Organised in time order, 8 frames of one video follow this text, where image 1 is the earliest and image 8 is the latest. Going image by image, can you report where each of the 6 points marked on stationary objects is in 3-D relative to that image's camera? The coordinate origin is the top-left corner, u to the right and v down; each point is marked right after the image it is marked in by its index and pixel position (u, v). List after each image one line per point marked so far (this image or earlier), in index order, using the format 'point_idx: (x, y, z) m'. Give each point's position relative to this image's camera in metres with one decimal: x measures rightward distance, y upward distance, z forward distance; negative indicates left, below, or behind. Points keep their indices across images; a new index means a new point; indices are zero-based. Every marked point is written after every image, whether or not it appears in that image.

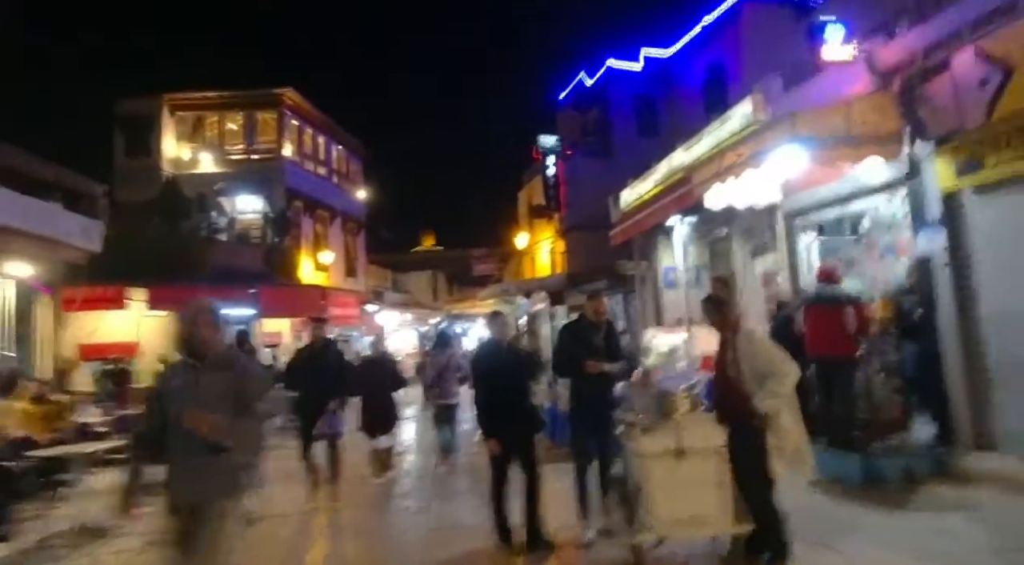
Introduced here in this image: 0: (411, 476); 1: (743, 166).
0: (-1.3, -2.4, +8.9) m
1: (+1.6, +0.8, +5.1) m
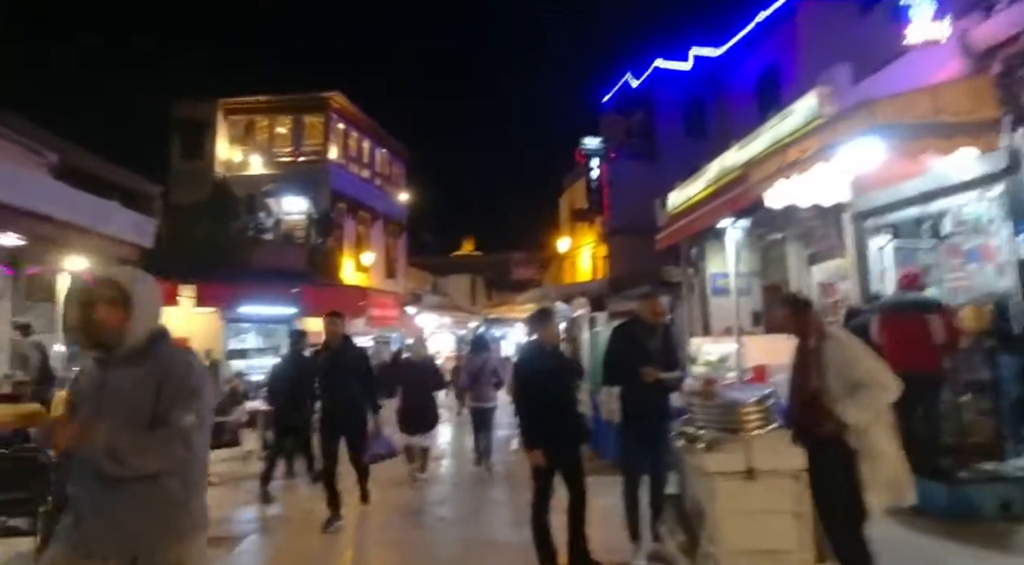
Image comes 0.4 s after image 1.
0: (-0.8, -2.4, +8.7) m
1: (+2.0, +0.8, +4.7) m
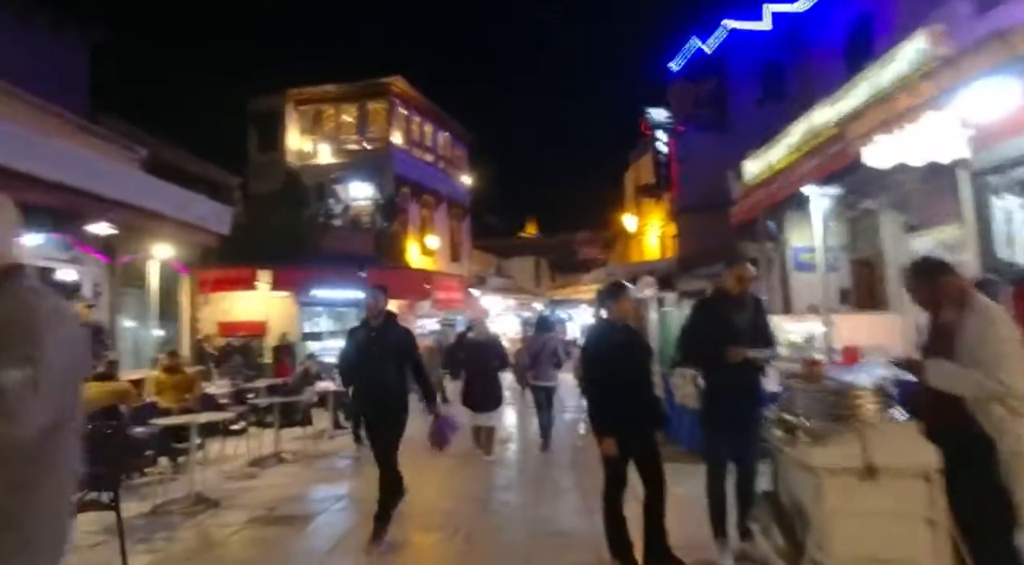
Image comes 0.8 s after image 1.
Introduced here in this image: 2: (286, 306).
0: (0.0, -2.2, +8.4) m
1: (+2.4, +1.0, +4.2) m
2: (-6.0, -0.8, +19.3) m
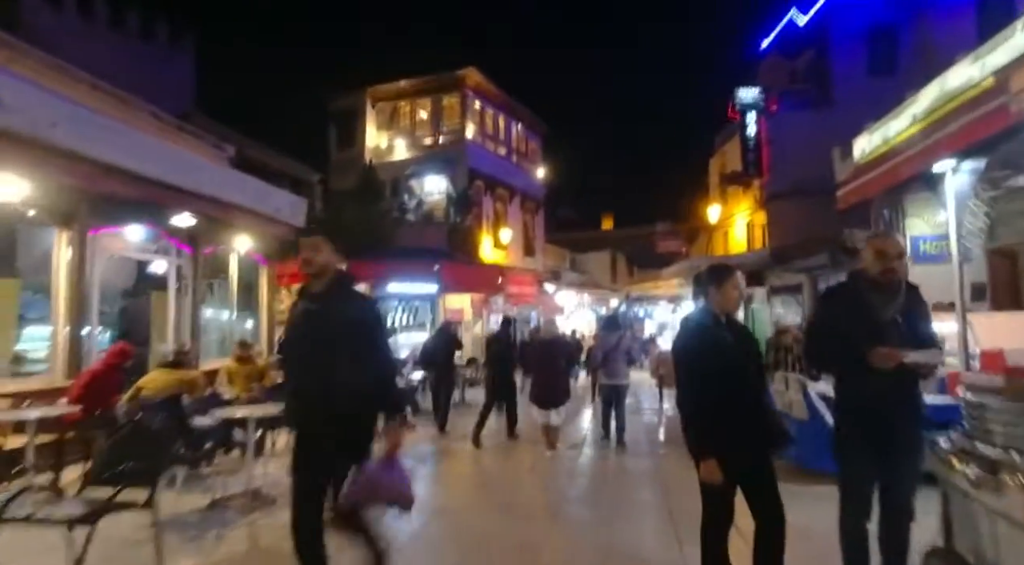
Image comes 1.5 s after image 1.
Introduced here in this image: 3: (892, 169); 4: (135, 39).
0: (+0.8, -2.1, +7.8) m
1: (+2.7, +1.0, +3.2) m
2: (-4.0, -0.6, +19.1) m
3: (+6.8, +2.1, +12.7) m
4: (-10.4, +6.8, +19.8) m
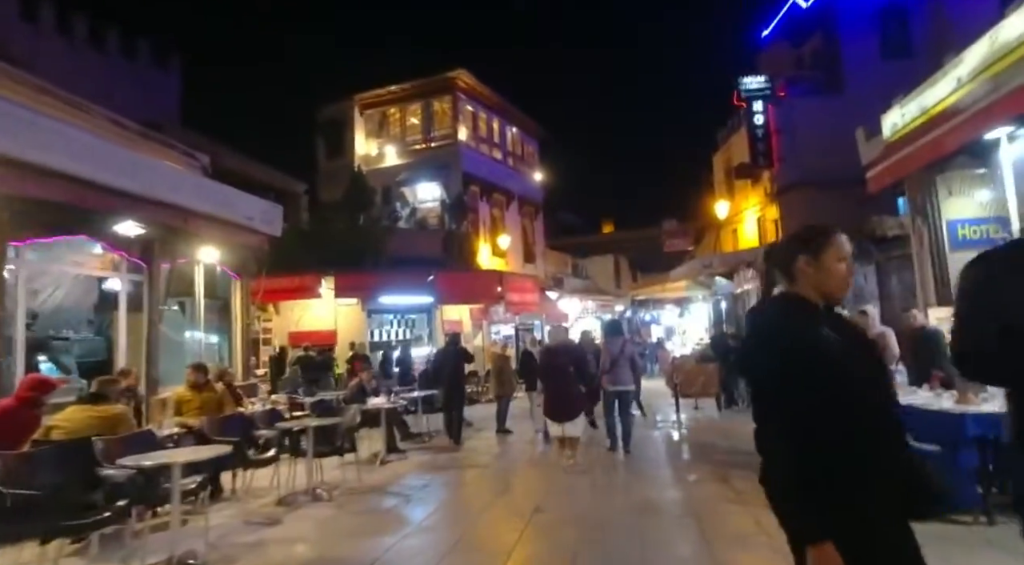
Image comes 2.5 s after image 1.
0: (+0.8, -2.1, +6.6) m
1: (+2.6, +1.2, +2.1) m
2: (-4.0, -0.9, +18.0) m
3: (+6.6, +2.2, +11.5) m
4: (-10.6, +6.2, +18.8) m
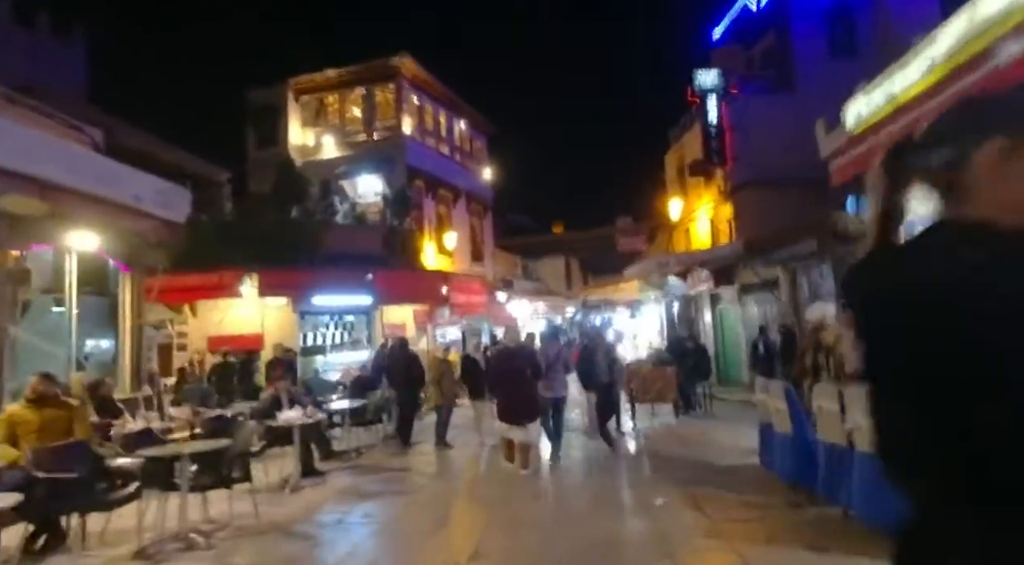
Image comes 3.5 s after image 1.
0: (+0.3, -2.0, +5.3) m
1: (+2.4, +1.3, +1.0) m
2: (-5.2, -0.9, +16.4) m
3: (+5.8, +2.3, +10.7) m
4: (-11.9, +6.3, +16.7) m
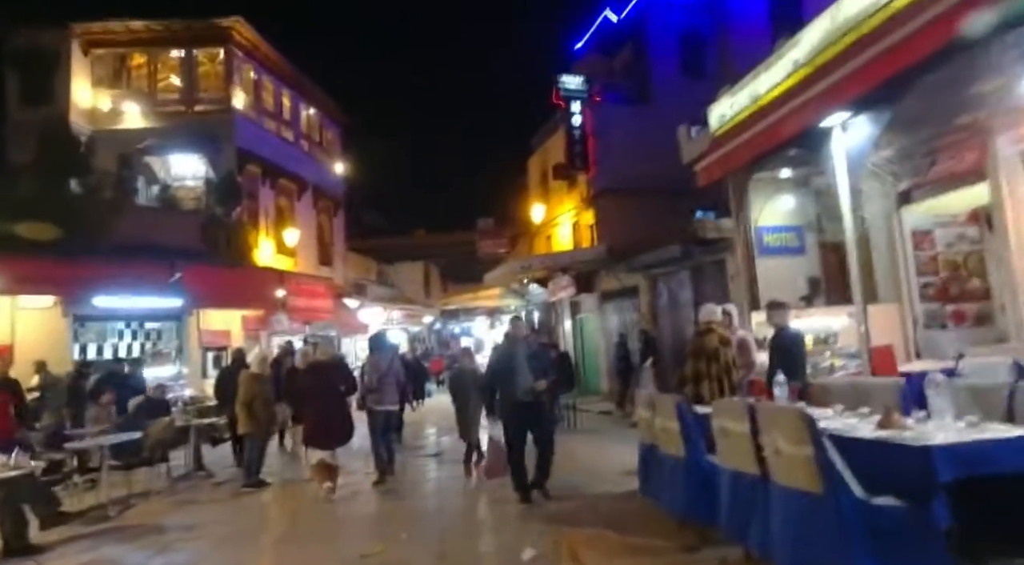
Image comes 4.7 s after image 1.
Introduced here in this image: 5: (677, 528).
0: (-0.6, -1.8, +3.5) m
1: (+2.3, +1.5, -0.3) m
2: (-8.2, -0.8, +13.2) m
3: (+3.7, +2.3, +9.8) m
4: (-14.8, +6.4, +12.4) m
5: (+1.5, -2.3, +6.6) m
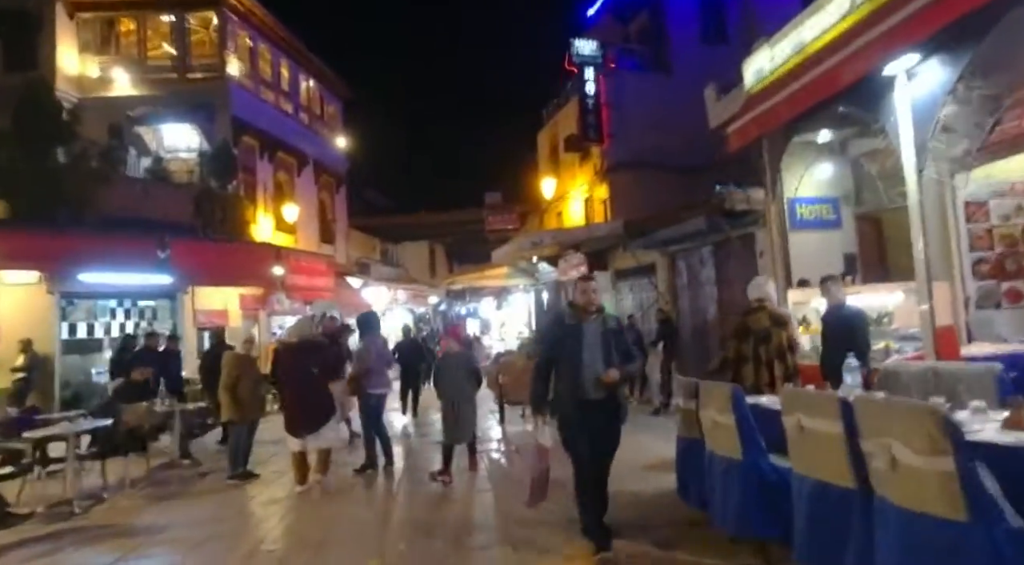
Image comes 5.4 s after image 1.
0: (-0.5, -1.7, +2.4) m
1: (+2.4, +1.6, -1.5) m
2: (-8.0, -0.4, +12.2) m
3: (+3.9, +2.6, +8.6) m
4: (-14.6, +6.8, +11.2) m
5: (+1.7, -2.0, +5.6) m
